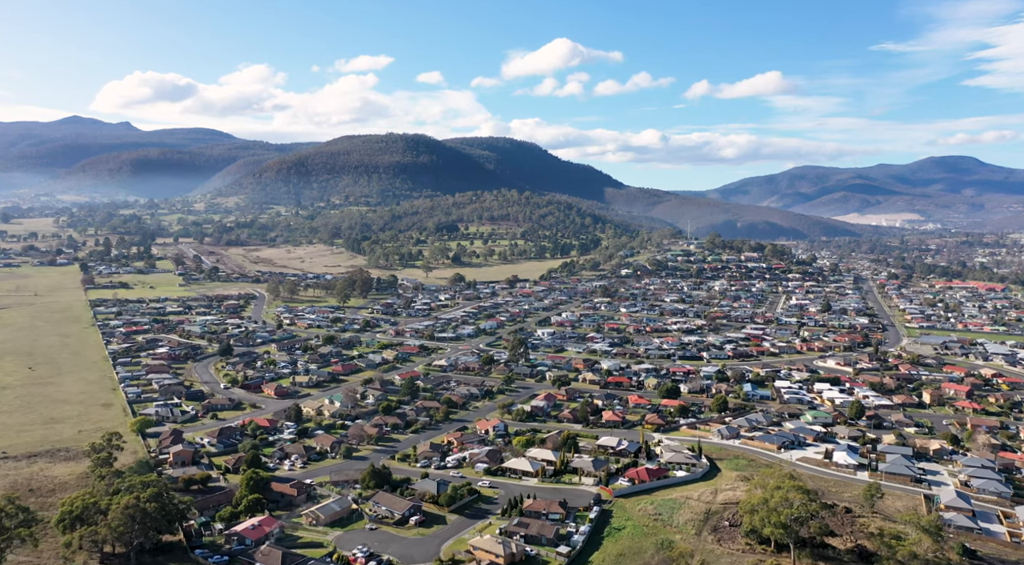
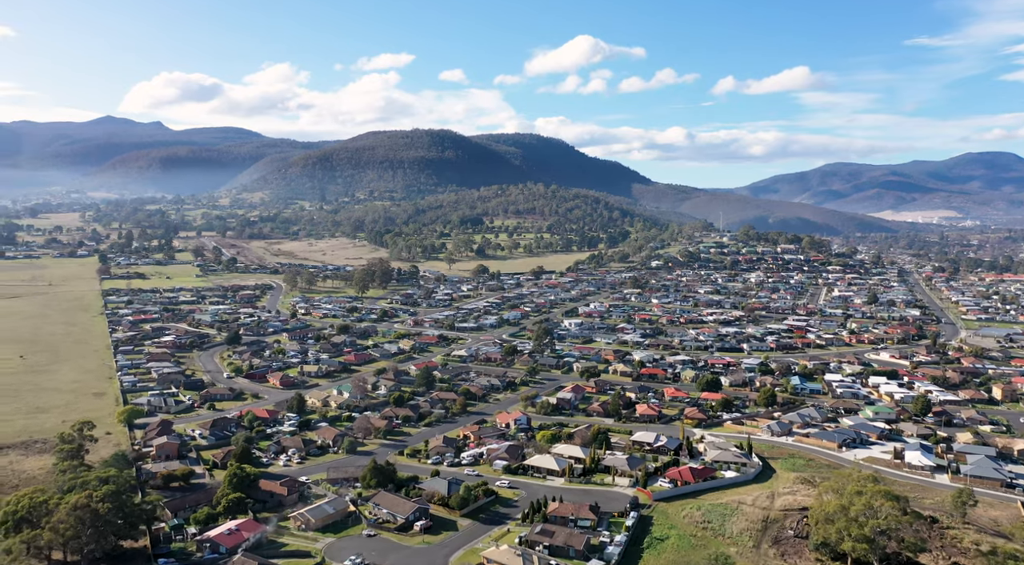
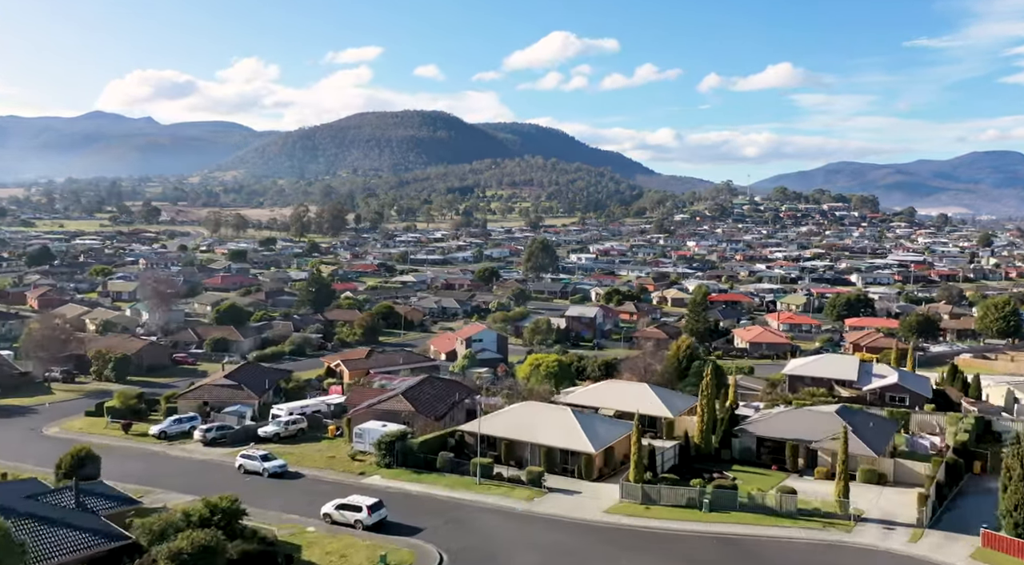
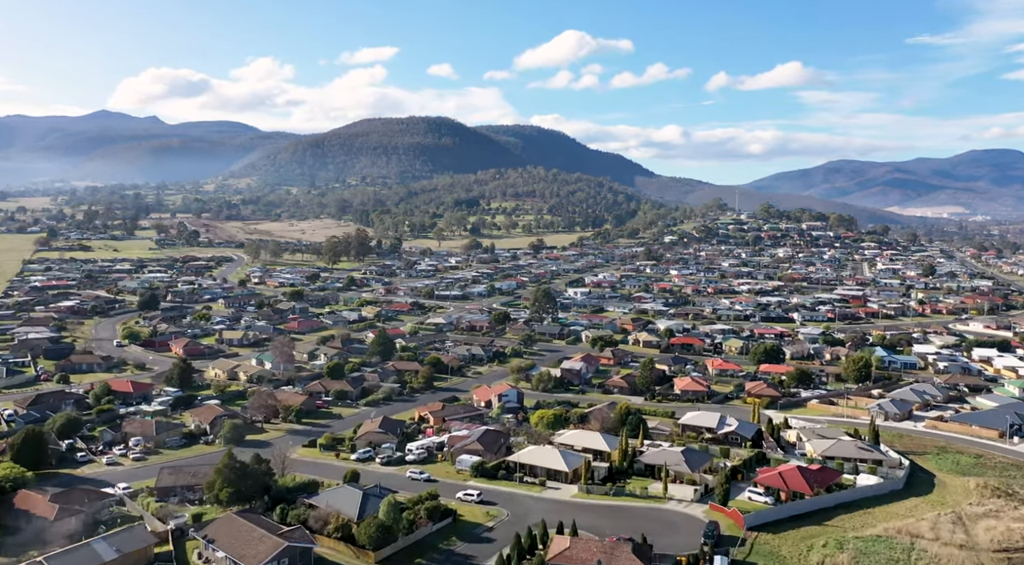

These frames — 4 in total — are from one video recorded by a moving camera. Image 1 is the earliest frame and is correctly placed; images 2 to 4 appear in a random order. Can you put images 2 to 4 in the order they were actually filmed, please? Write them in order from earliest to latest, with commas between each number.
2, 4, 3
